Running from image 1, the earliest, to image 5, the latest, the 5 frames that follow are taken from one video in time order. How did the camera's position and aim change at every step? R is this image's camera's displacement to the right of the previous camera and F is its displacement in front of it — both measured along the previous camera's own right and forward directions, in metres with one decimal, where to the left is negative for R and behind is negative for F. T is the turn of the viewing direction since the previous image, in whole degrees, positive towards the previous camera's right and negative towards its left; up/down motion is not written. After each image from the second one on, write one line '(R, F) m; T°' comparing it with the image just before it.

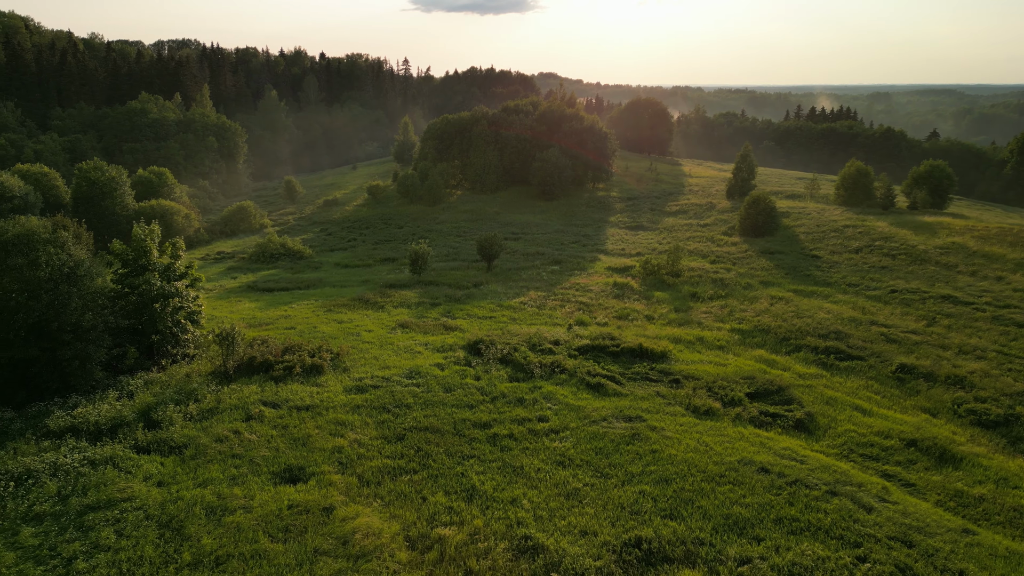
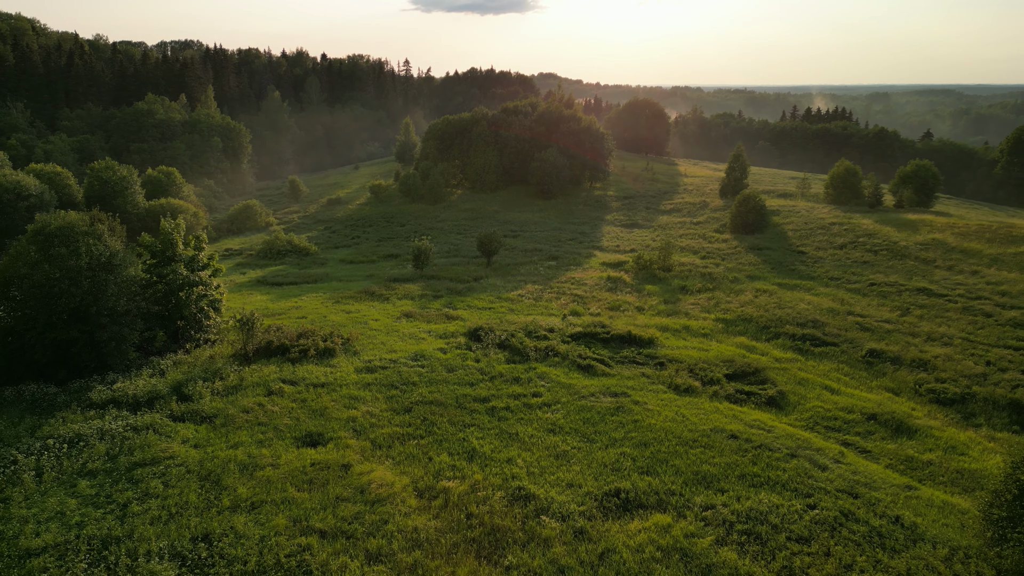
(+0.1, -1.4) m; 0°
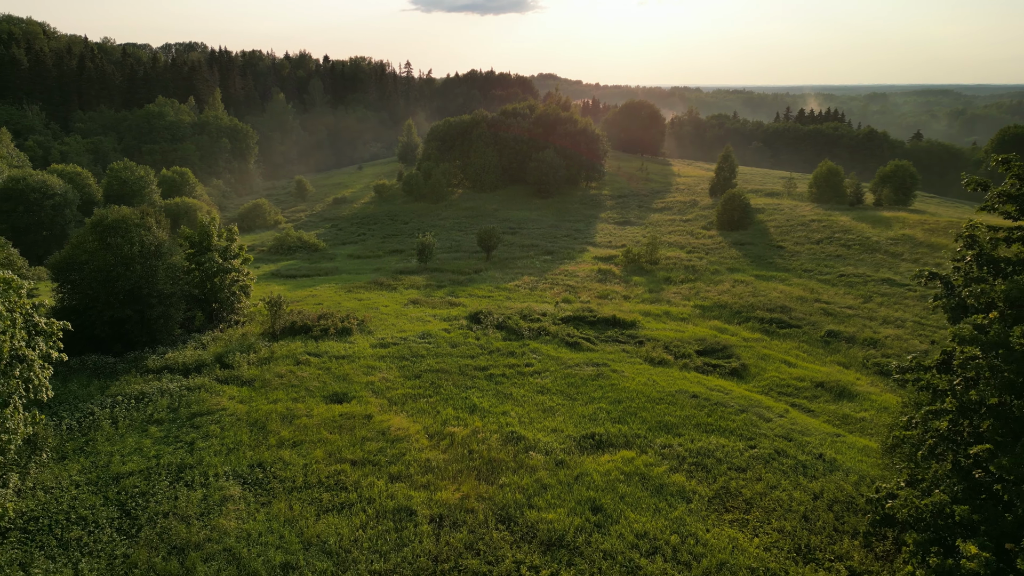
(+0.1, -2.3) m; 0°
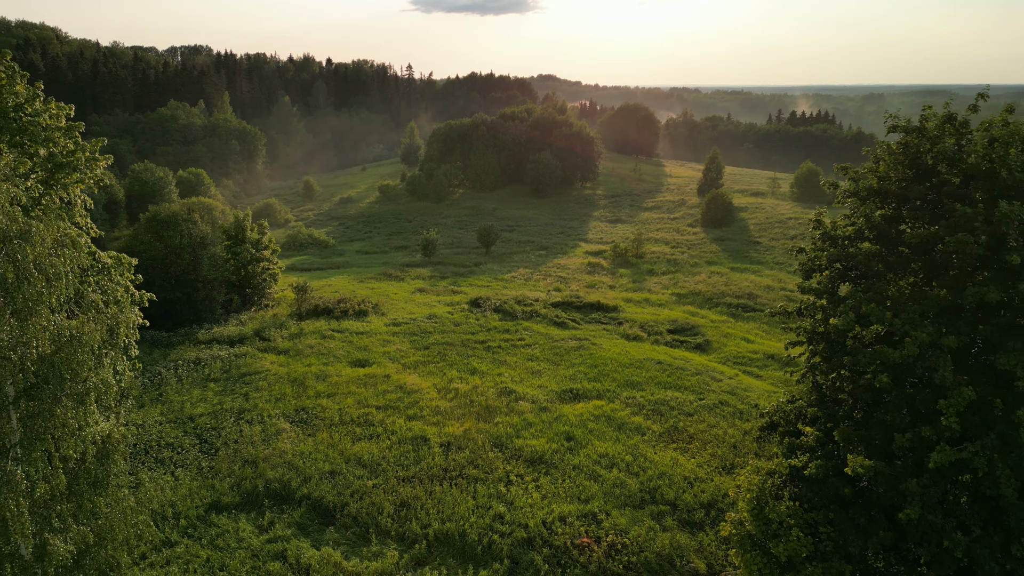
(+0.2, -2.9) m; 0°
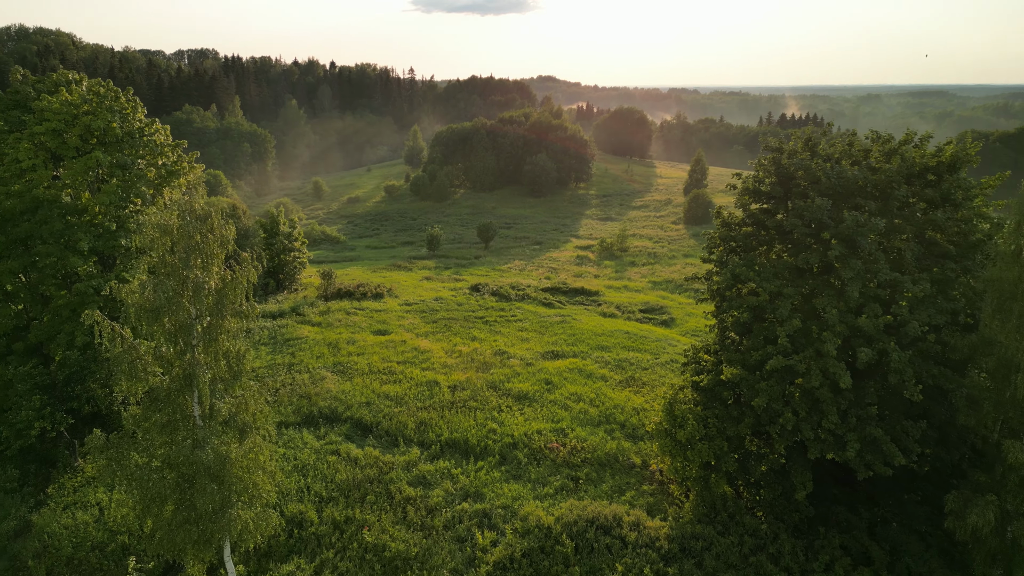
(+0.2, -3.8) m; 0°
